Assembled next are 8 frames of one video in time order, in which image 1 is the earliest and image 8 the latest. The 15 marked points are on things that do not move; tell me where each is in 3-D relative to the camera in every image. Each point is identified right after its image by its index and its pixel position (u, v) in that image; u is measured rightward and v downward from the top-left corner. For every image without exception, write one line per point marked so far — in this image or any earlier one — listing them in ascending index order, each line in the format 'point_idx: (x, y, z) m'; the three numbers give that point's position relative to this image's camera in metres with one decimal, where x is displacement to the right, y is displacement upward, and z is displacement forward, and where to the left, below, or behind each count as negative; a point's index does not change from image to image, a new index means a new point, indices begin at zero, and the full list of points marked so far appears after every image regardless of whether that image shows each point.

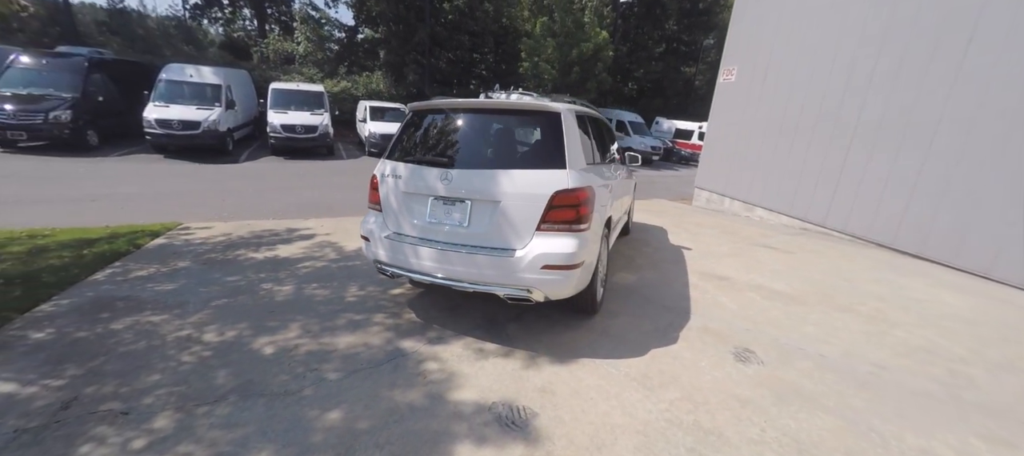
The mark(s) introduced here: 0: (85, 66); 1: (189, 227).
0: (-9.4, +3.5, +9.1) m
1: (-4.2, 0.0, +5.5) m
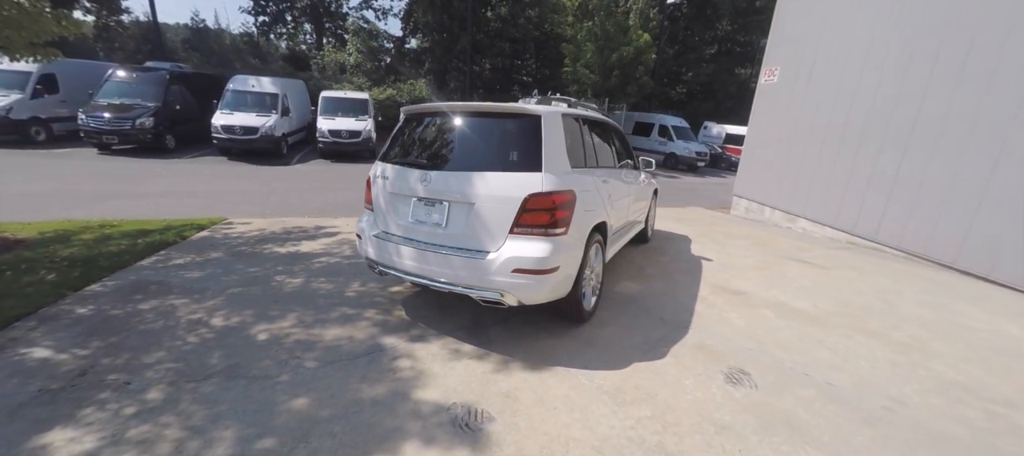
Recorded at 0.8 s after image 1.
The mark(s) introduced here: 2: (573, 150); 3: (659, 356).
0: (-8.6, +3.7, +10.3) m
1: (-4.1, +0.1, +6.0) m
2: (+0.5, +0.7, +3.6) m
3: (+1.2, -1.0, +3.3) m
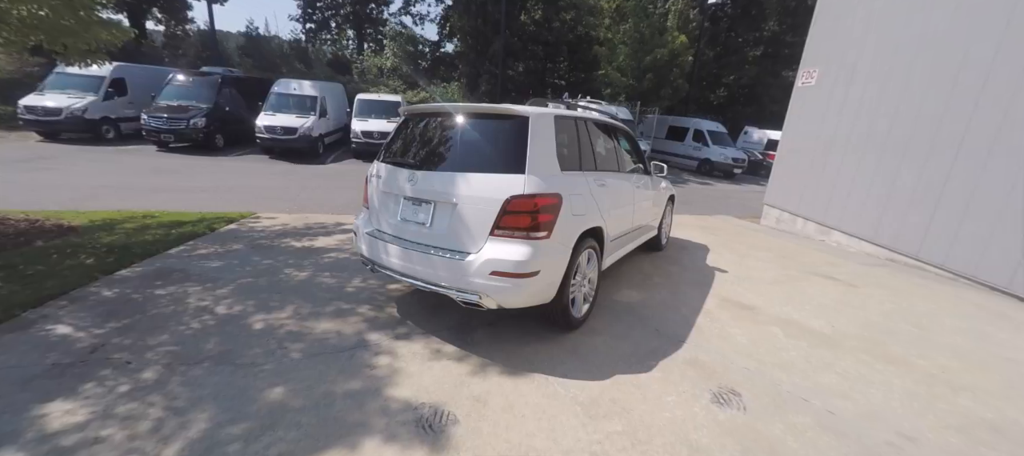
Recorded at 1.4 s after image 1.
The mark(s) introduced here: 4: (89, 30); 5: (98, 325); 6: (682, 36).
0: (-7.8, +3.9, +11.2) m
1: (-3.9, +0.2, +6.4) m
2: (+0.5, +0.6, +3.5) m
3: (+1.0, -1.1, +3.2) m
4: (-5.0, +2.3, +4.9) m
5: (-3.3, -0.8, +3.3) m
6: (+6.7, +8.1, +17.7) m
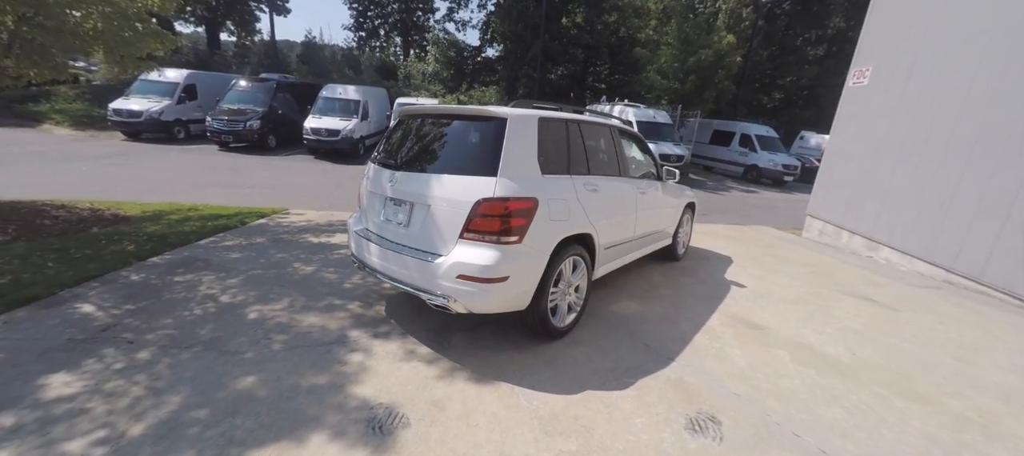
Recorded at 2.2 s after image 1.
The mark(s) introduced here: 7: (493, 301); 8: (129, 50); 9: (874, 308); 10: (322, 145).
0: (-6.8, +4.0, +12.0) m
1: (-3.6, +0.3, +6.8) m
2: (+0.3, +0.6, +3.4) m
3: (+0.8, -1.1, +3.0) m
4: (-4.9, +2.4, +5.4) m
5: (-3.5, -0.7, +3.7) m
6: (+8.6, +7.7, +16.8) m
7: (-0.1, -0.5, +2.9) m
8: (-5.0, +2.3, +5.4) m
9: (+3.7, -0.8, +4.3) m
10: (-5.0, +2.2, +11.0) m
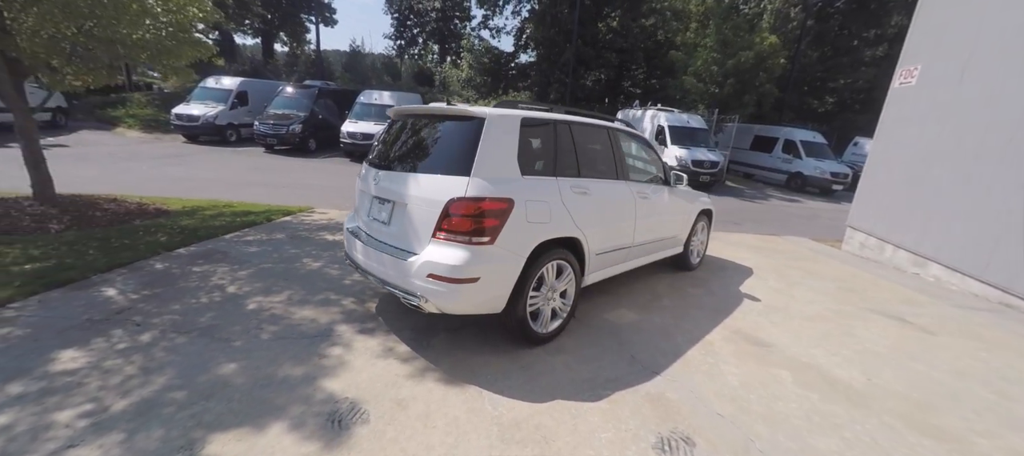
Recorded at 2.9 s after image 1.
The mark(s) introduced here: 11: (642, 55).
0: (-5.9, +4.1, +12.7) m
1: (-3.4, +0.3, +7.1) m
2: (+0.2, +0.6, +3.3) m
3: (+0.5, -1.2, +2.8) m
4: (-4.7, +2.5, +5.9) m
5: (-3.6, -0.6, +4.0) m
6: (+10.0, +7.2, +15.8) m
7: (-0.3, -0.5, +2.9) m
8: (-4.8, +2.4, +5.9) m
9: (+3.7, -0.9, +3.9) m
10: (-4.2, +2.2, +11.4) m
11: (+5.8, +8.3, +19.9) m
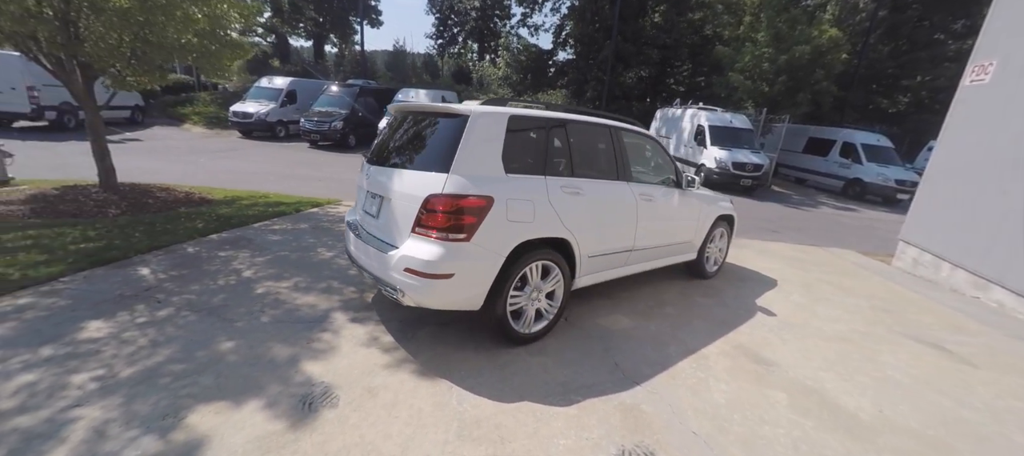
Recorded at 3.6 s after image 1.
0: (-4.8, +4.3, +13.3) m
1: (-3.0, +0.4, +7.4) m
2: (+0.1, +0.6, +3.3) m
3: (+0.3, -1.2, +2.8) m
4: (-4.4, +2.7, +6.4) m
5: (-3.6, -0.5, +4.4) m
6: (+11.5, +6.9, +14.6) m
7: (-0.5, -0.5, +2.9) m
8: (-4.5, +2.6, +6.4) m
9: (+3.5, -1.0, +3.4) m
10: (-3.3, +2.3, +11.8) m
11: (+7.8, +8.1, +19.1) m
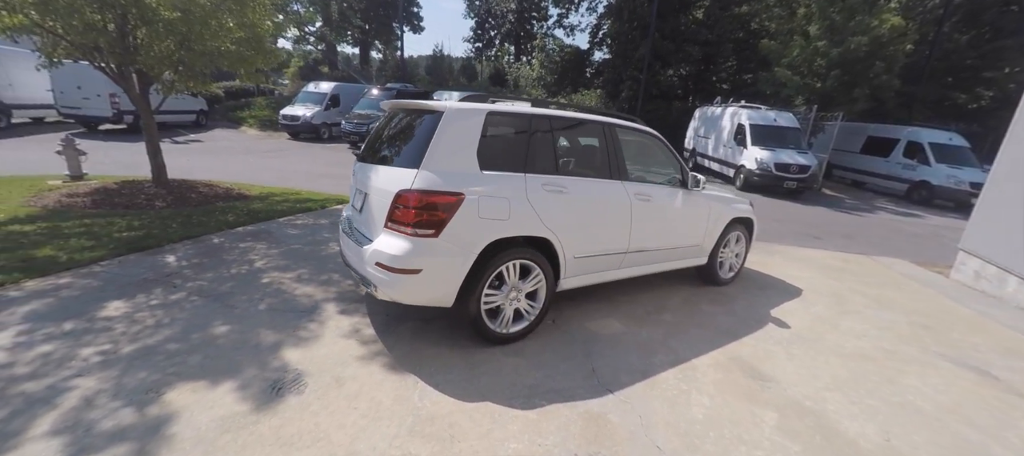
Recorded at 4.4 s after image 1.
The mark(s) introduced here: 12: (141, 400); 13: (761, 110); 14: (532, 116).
0: (-3.7, +4.3, +13.7) m
1: (-2.7, +0.5, +7.7) m
2: (0.0, +0.6, +3.2) m
3: (+0.1, -1.1, +2.7) m
4: (-4.1, +2.8, +6.8) m
5: (-3.6, -0.4, +4.7) m
6: (+12.7, +6.6, +13.2) m
7: (-0.7, -0.4, +2.9) m
8: (-4.3, +2.7, +6.8) m
9: (+3.3, -1.1, +3.0) m
10: (-2.5, +2.4, +12.1) m
11: (+9.6, +7.8, +18.1) m
12: (-2.3, -1.1, +2.6) m
13: (+6.4, +2.9, +10.5) m
14: (+0.2, +0.9, +3.4) m
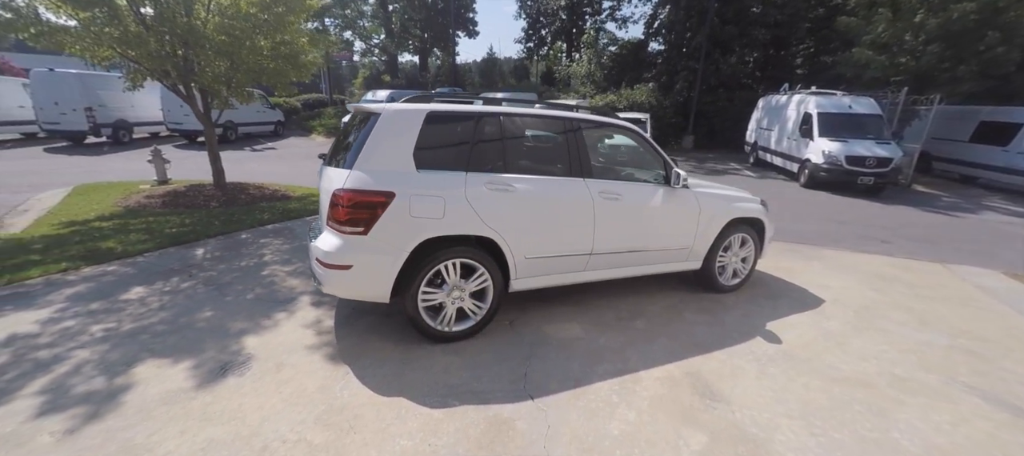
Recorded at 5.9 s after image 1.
0: (-2.1, +4.3, +14.2) m
1: (-2.3, +0.5, +8.0) m
2: (-0.5, +0.6, +3.2) m
3: (-0.5, -1.1, +2.6) m
4: (-3.8, +2.8, +7.4) m
5: (-3.8, -0.3, +5.3) m
6: (+13.9, +6.4, +10.7) m
7: (-1.2, -0.4, +3.0) m
8: (-4.0, +2.7, +7.5) m
9: (+2.8, -1.1, +2.3) m
10: (-1.2, +2.4, +12.4) m
11: (+11.7, +7.7, +16.1) m
12: (-2.9, -1.0, +3.0) m
13: (+7.2, +2.9, +9.2) m
14: (-0.2, +1.0, +3.3) m
